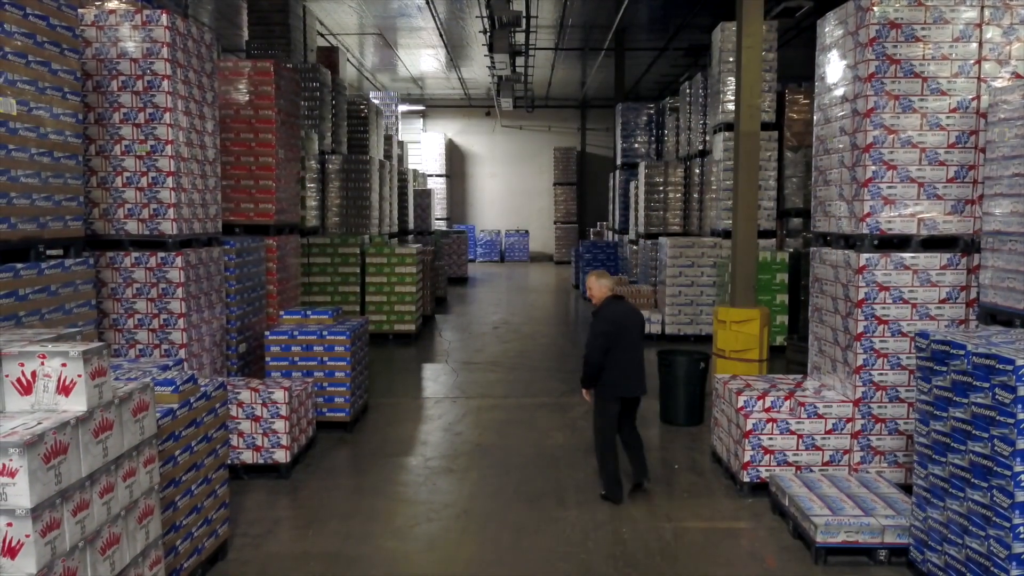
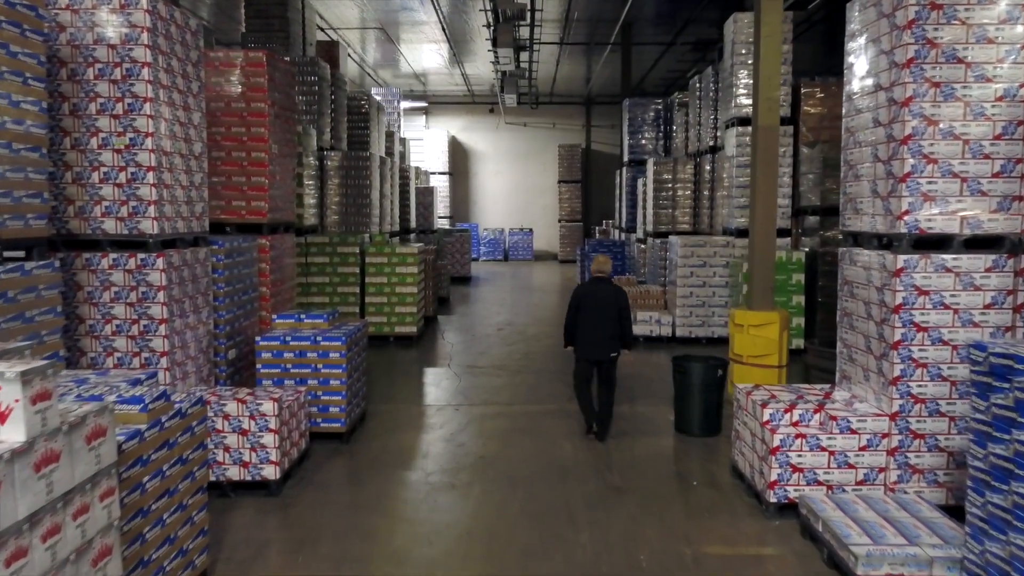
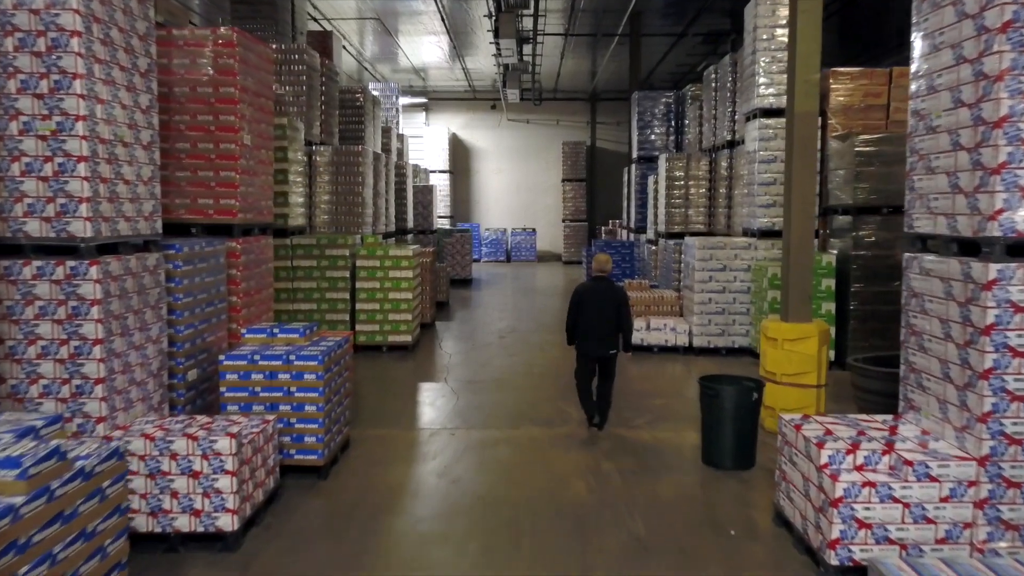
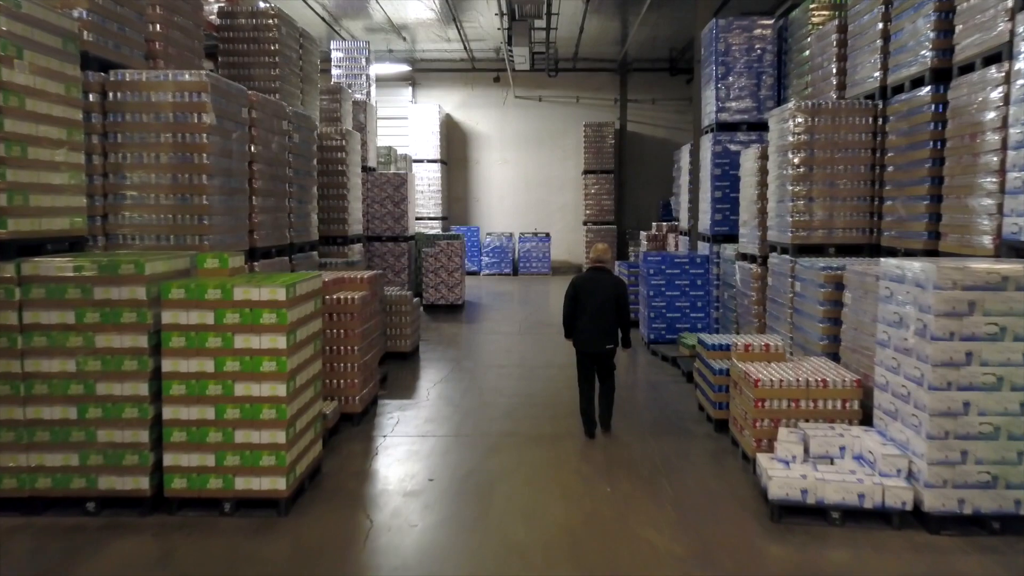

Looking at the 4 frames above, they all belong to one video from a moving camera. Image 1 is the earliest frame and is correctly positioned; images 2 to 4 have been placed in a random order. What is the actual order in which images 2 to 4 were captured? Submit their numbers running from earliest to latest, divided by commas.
2, 3, 4
